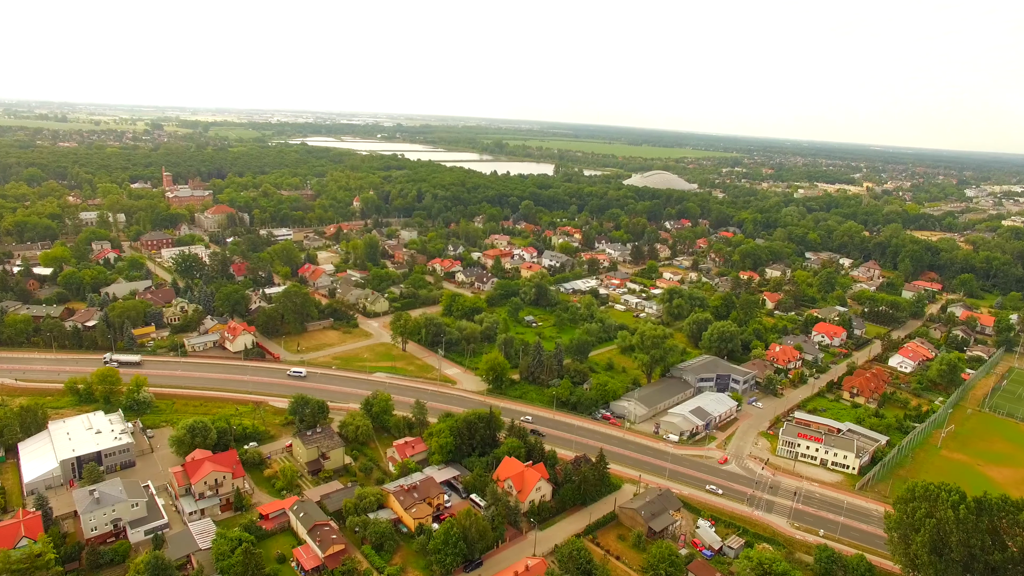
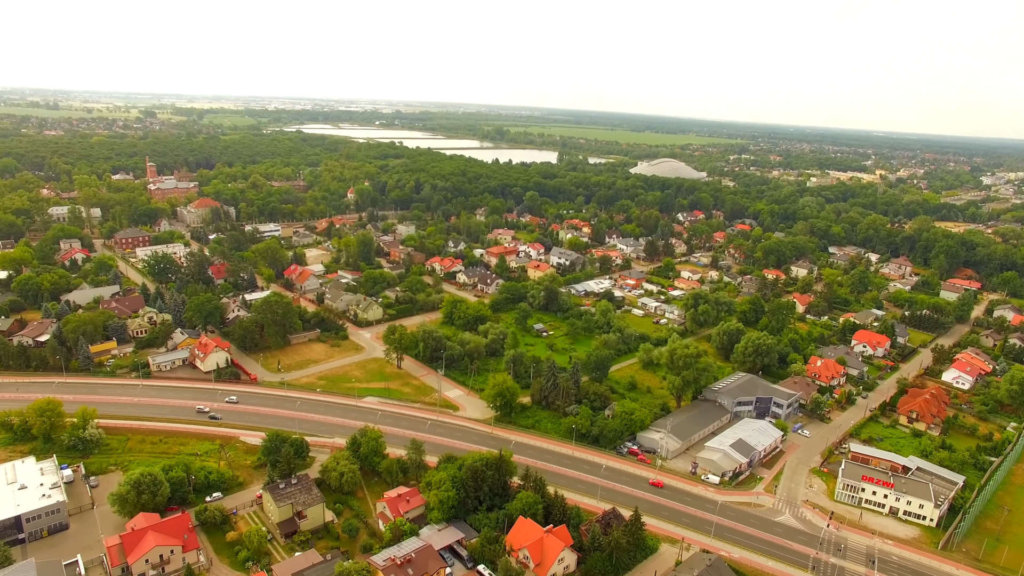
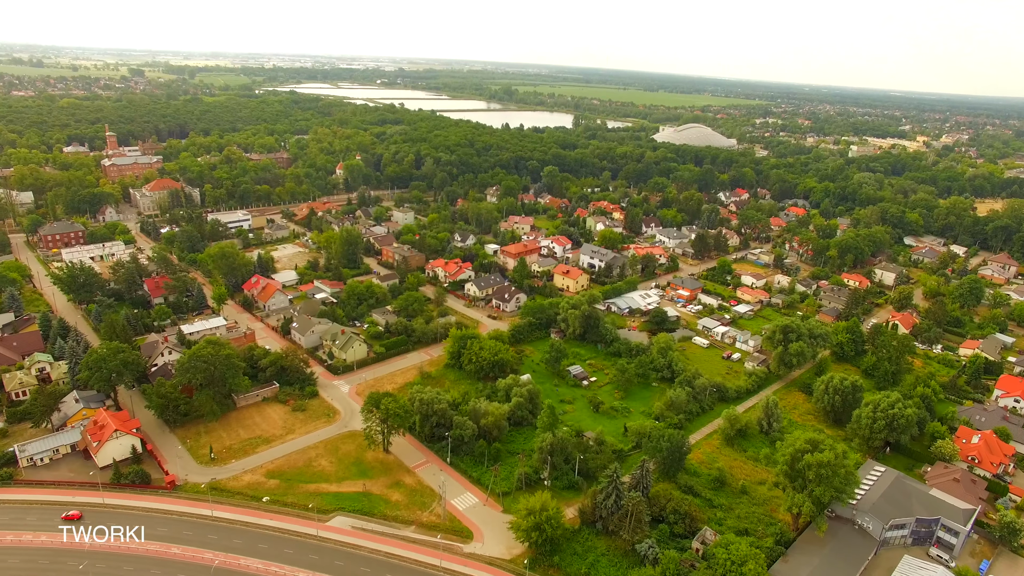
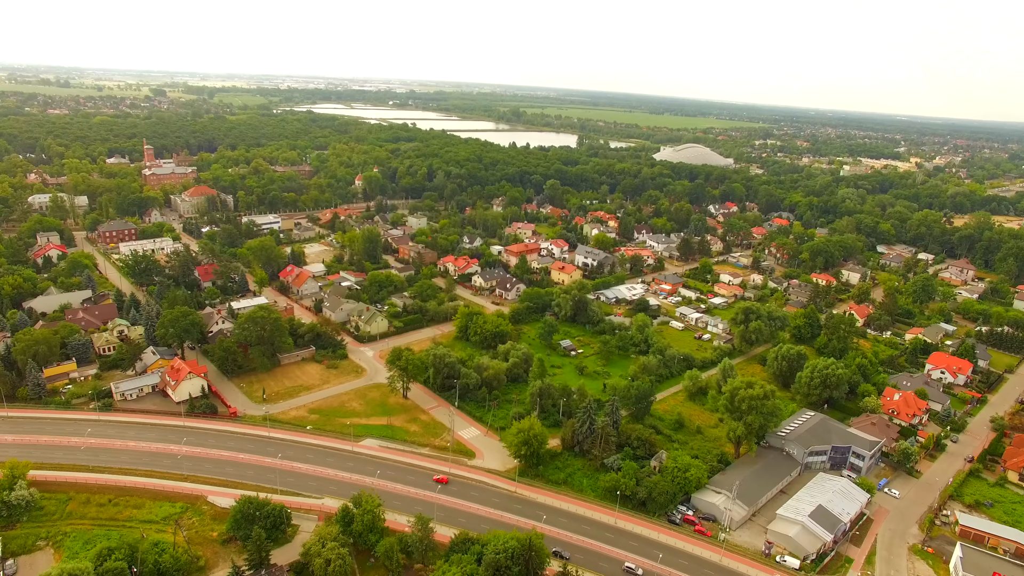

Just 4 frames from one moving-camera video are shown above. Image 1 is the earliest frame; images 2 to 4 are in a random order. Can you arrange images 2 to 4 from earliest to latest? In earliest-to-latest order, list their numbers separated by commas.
2, 4, 3
